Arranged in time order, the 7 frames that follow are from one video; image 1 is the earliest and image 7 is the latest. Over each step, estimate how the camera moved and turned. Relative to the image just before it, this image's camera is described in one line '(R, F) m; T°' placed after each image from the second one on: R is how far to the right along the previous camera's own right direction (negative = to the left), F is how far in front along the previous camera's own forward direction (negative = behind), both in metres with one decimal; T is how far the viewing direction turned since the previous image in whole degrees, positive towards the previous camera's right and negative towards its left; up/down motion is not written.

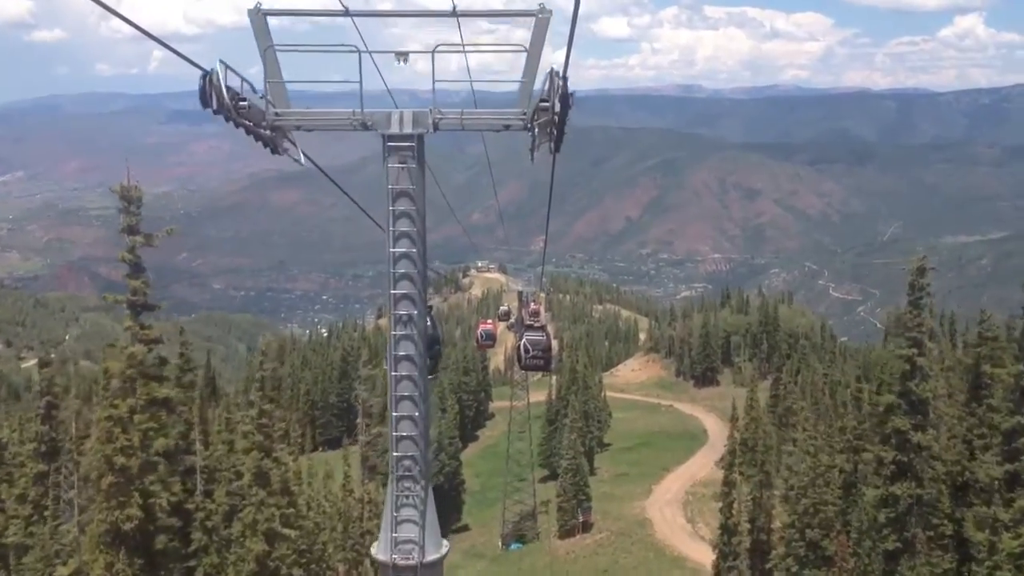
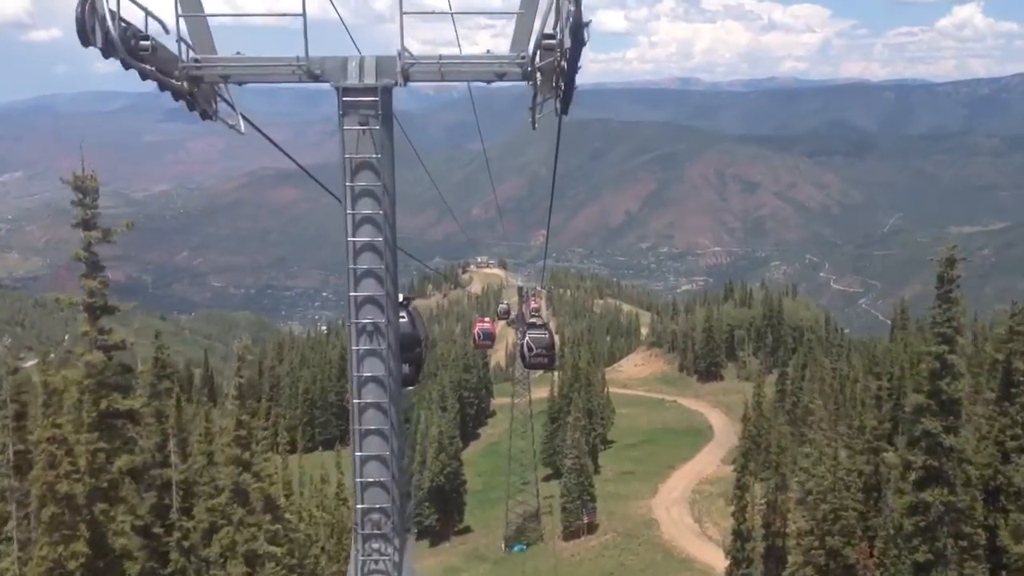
(0.0, +1.8) m; 0°
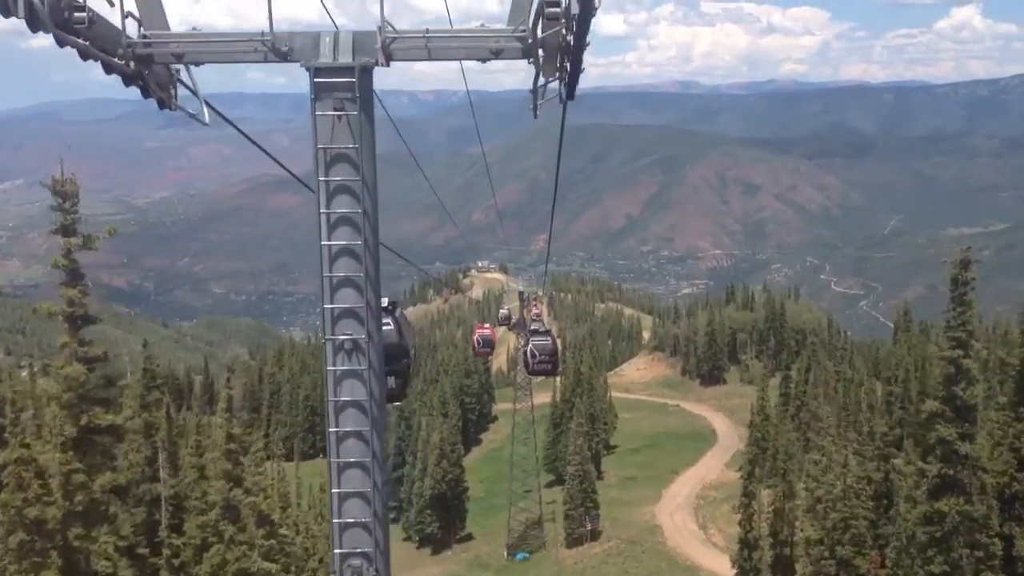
(0.0, +0.7) m; 0°
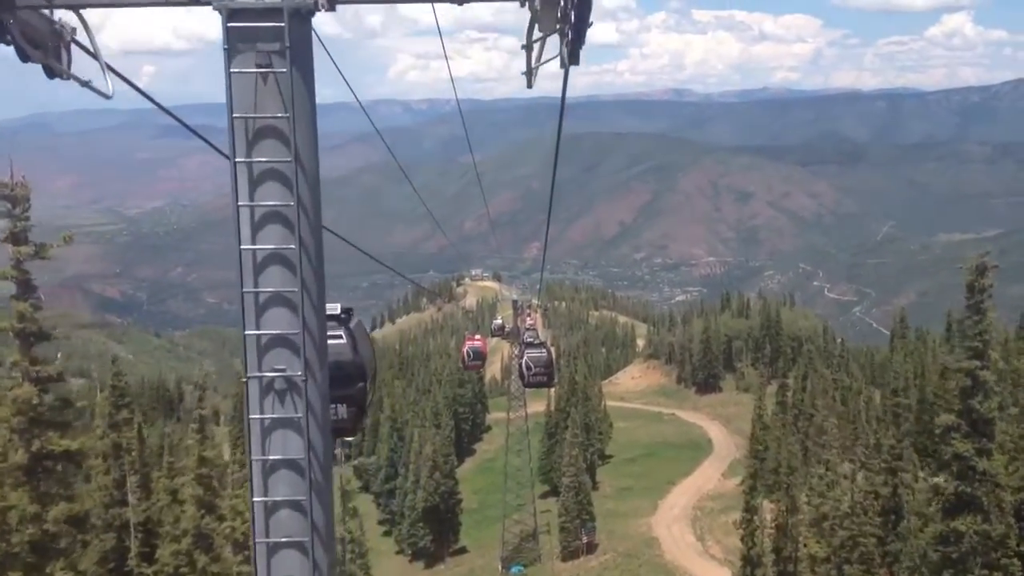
(0.0, +1.2) m; 0°
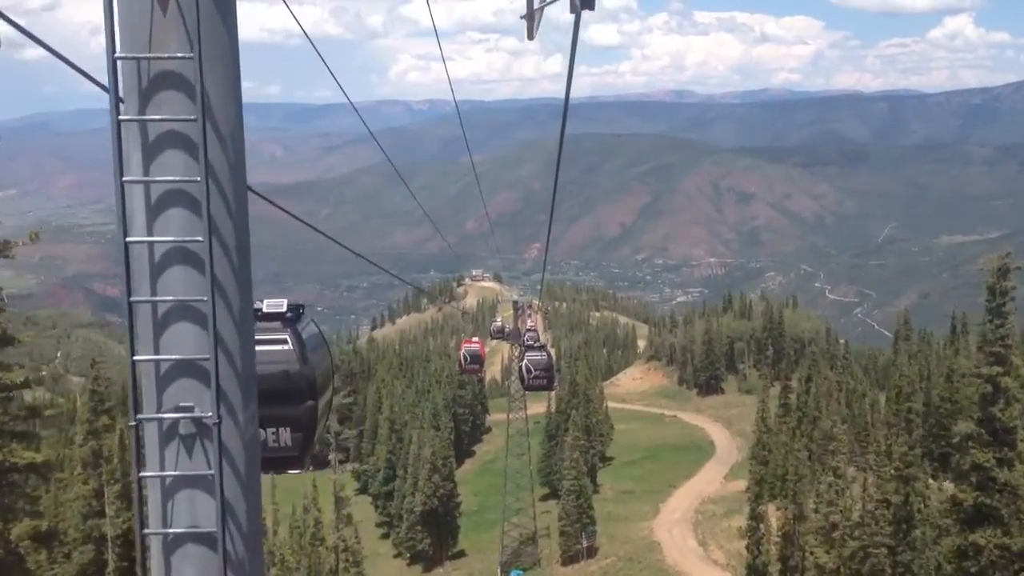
(0.0, +1.0) m; 0°
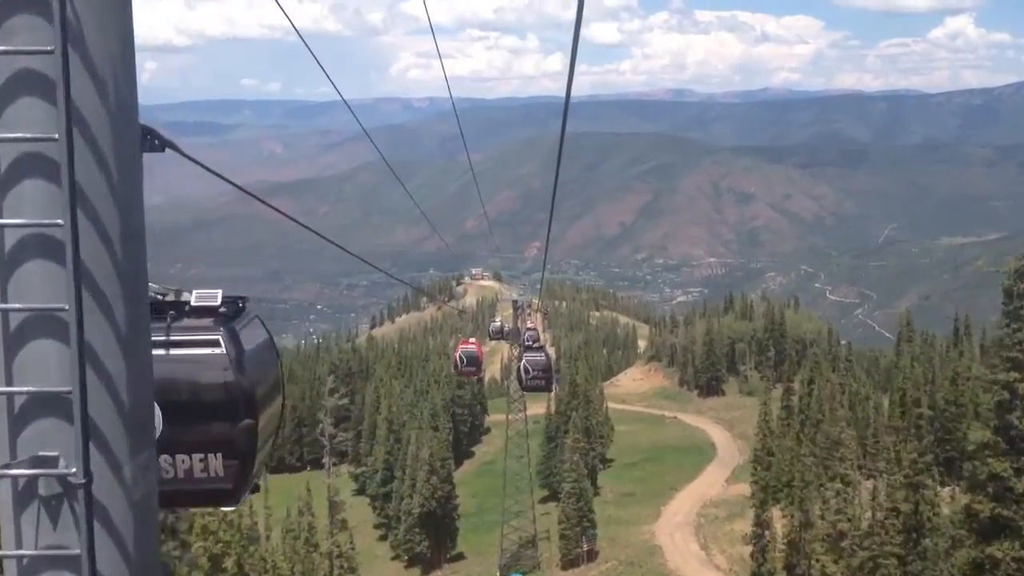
(0.0, +0.8) m; 0°
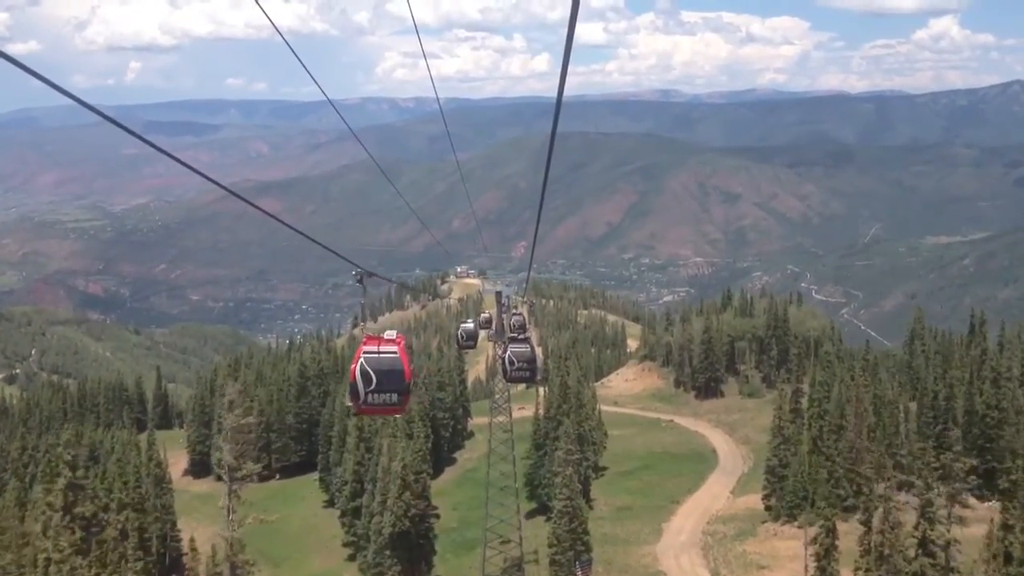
(+0.2, +8.8) m; +1°
